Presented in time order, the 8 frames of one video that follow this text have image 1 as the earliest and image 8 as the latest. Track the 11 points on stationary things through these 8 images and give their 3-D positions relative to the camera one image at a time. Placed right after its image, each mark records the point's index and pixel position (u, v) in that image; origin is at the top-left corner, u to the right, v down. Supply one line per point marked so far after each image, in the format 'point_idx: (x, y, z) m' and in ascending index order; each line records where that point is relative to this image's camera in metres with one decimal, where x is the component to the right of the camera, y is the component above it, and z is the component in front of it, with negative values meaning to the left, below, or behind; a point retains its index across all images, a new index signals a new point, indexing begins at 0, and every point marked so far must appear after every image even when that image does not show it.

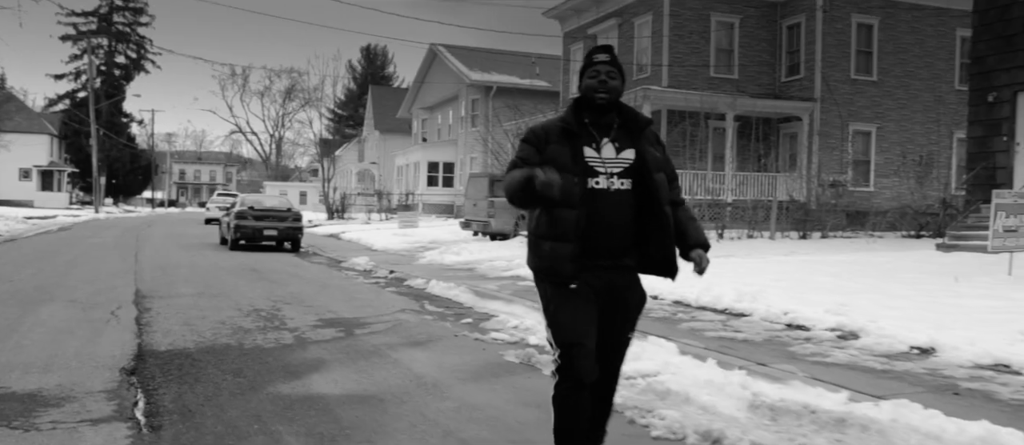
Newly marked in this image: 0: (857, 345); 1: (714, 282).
0: (+2.8, -1.0, +6.5) m
1: (+2.6, -0.7, +10.2) m
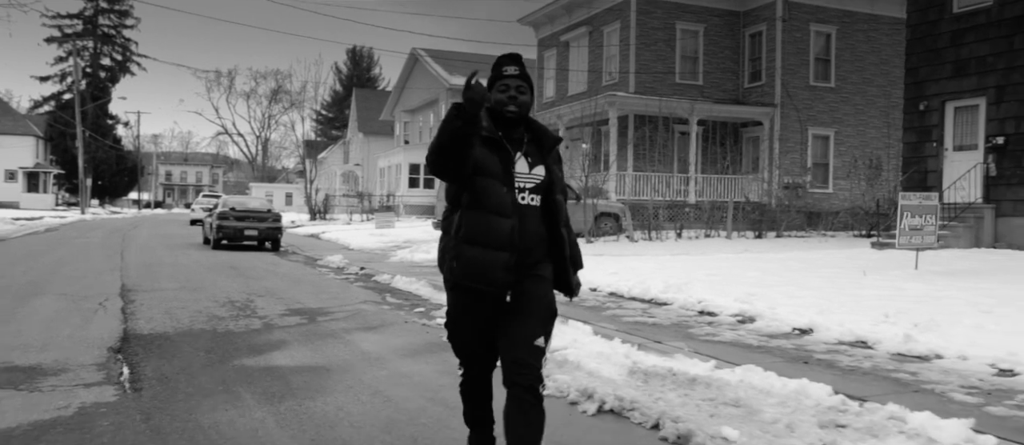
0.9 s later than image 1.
0: (+2.2, -1.0, +7.5) m
1: (+1.9, -0.7, +11.2) m
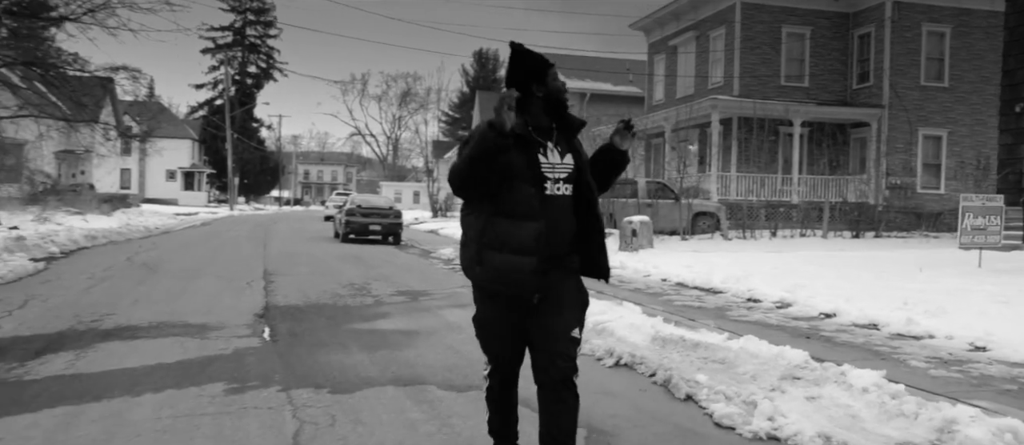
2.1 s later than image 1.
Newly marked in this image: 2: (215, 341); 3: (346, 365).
0: (+2.9, -0.9, +8.6) m
1: (+3.2, -0.7, +12.3) m
2: (-2.7, -1.1, +7.3) m
3: (-1.3, -1.1, +6.2) m
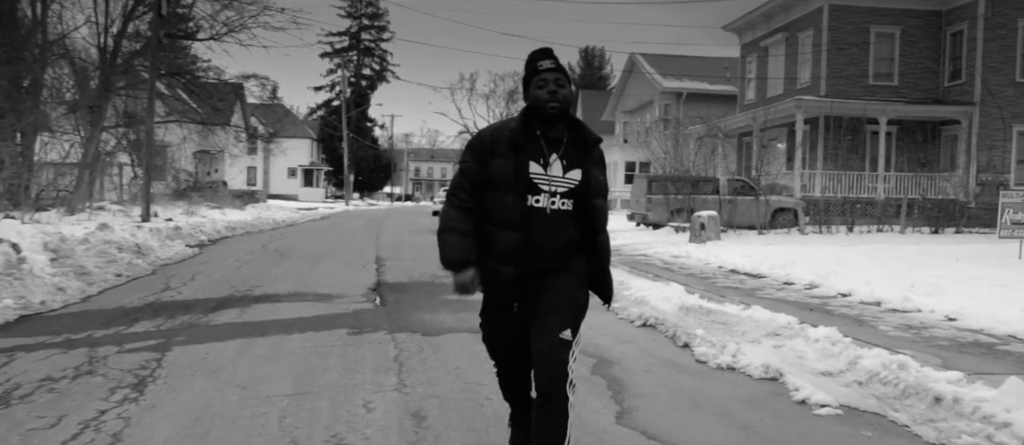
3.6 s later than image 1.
0: (+3.7, -0.9, +10.1) m
1: (+4.4, -0.6, +13.7) m
2: (-2.0, -1.0, +9.5) m
3: (-0.8, -1.0, +8.2) m
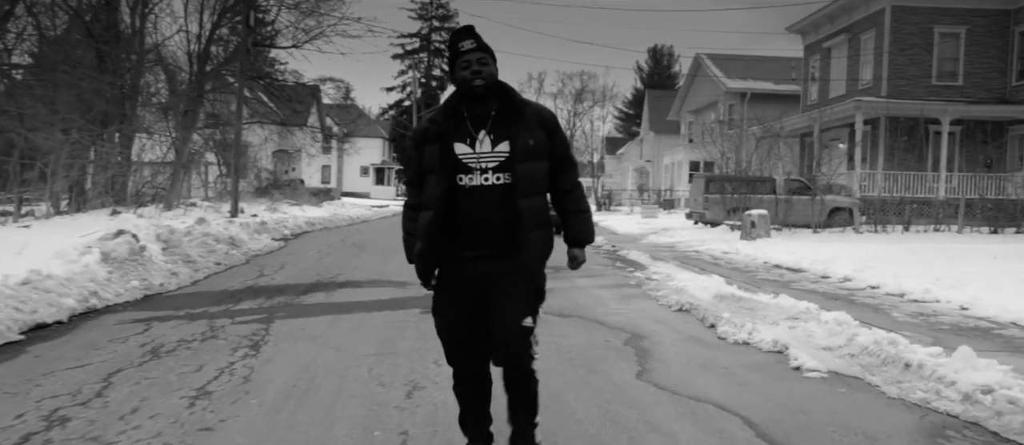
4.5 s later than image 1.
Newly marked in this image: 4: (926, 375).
0: (+4.4, -0.8, +10.9) m
1: (+5.4, -0.6, +14.4) m
2: (-1.3, -0.9, +10.8) m
3: (-0.2, -0.9, +9.4) m
4: (+2.7, -1.0, +5.3) m
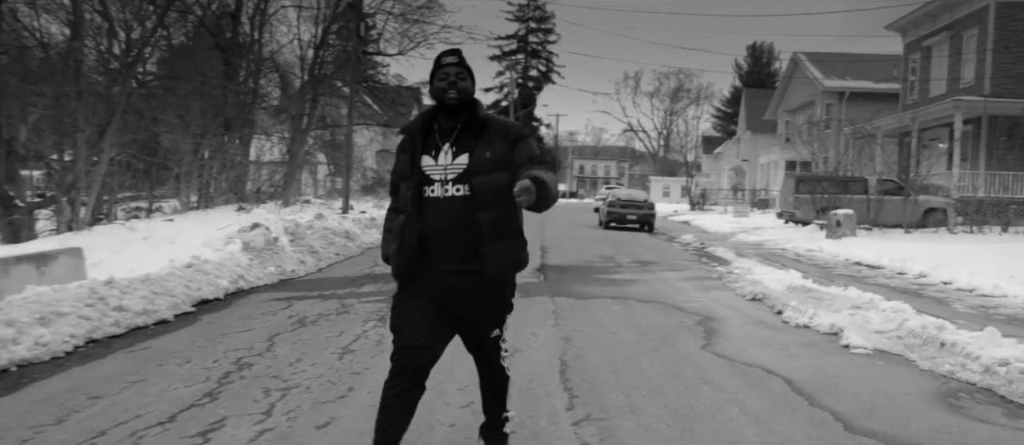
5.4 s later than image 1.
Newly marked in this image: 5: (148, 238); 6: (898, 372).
0: (+5.7, -0.8, +11.5) m
1: (+7.1, -0.5, +14.8) m
2: (0.0, -0.8, +12.0) m
3: (+0.9, -0.9, +10.5) m
4: (+3.4, -1.0, +6.1) m
5: (-6.1, -0.3, +13.6) m
6: (+2.8, -1.1, +5.9) m
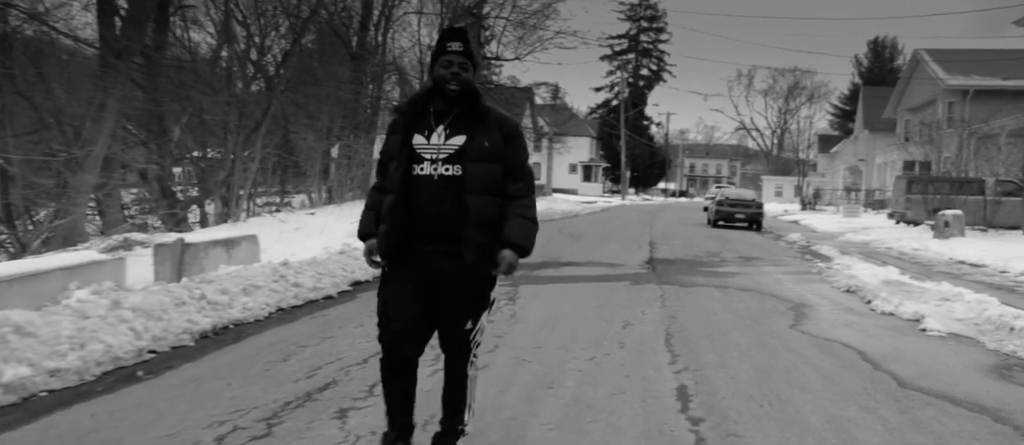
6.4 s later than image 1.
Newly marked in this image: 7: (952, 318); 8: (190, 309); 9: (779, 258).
0: (+7.3, -0.8, +11.9) m
1: (+9.2, -0.6, +15.0) m
2: (+1.8, -0.8, +13.2) m
3: (+2.5, -0.8, +11.5) m
4: (+4.3, -1.0, +6.9) m
5: (-4.1, -0.1, +15.6) m
6: (+3.7, -1.1, +6.7) m
7: (+4.4, -1.0, +8.2) m
8: (-3.0, -0.8, +7.5) m
9: (+5.0, -0.7, +15.2) m
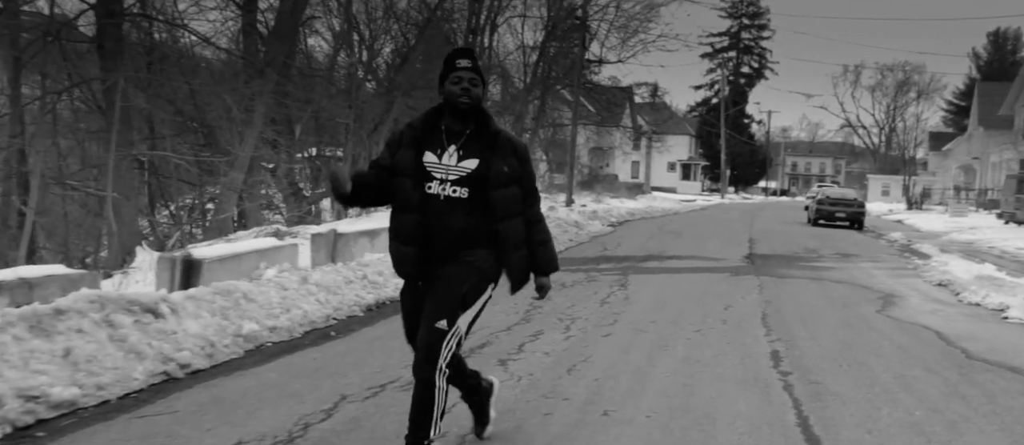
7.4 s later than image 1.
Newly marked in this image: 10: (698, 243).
0: (+9.0, -0.8, +12.2) m
1: (+11.2, -0.6, +15.1) m
2: (+3.6, -0.7, +14.1) m
3: (+4.2, -0.8, +12.4) m
4: (+5.5, -0.9, +7.6) m
5: (-1.9, 0.0, +17.2) m
6: (+4.8, -1.0, +7.5) m
7: (+5.7, -0.9, +8.8) m
8: (-1.7, -0.7, +9.0) m
9: (+7.0, -0.6, +15.7) m
10: (+4.4, -0.5, +19.0) m
